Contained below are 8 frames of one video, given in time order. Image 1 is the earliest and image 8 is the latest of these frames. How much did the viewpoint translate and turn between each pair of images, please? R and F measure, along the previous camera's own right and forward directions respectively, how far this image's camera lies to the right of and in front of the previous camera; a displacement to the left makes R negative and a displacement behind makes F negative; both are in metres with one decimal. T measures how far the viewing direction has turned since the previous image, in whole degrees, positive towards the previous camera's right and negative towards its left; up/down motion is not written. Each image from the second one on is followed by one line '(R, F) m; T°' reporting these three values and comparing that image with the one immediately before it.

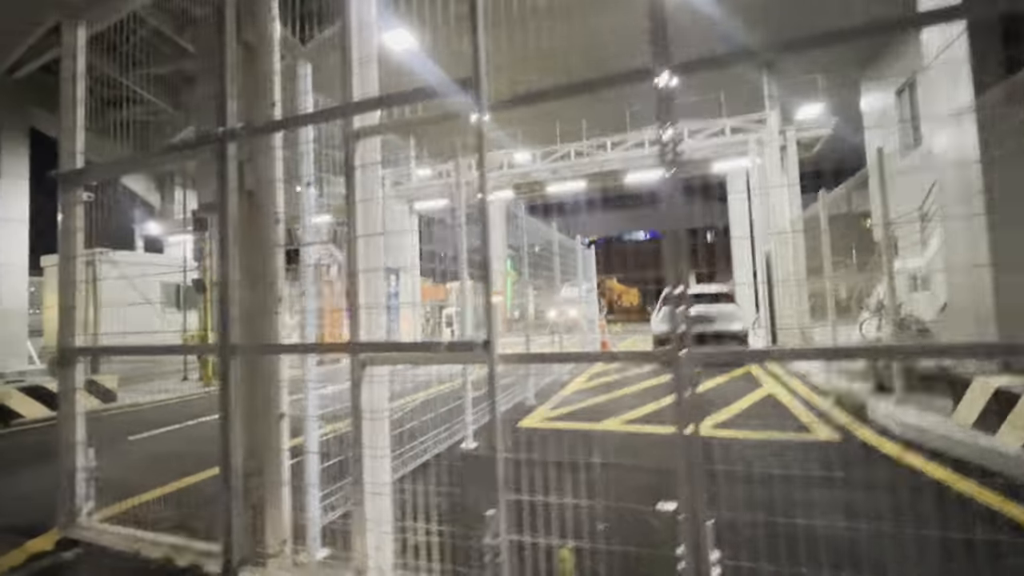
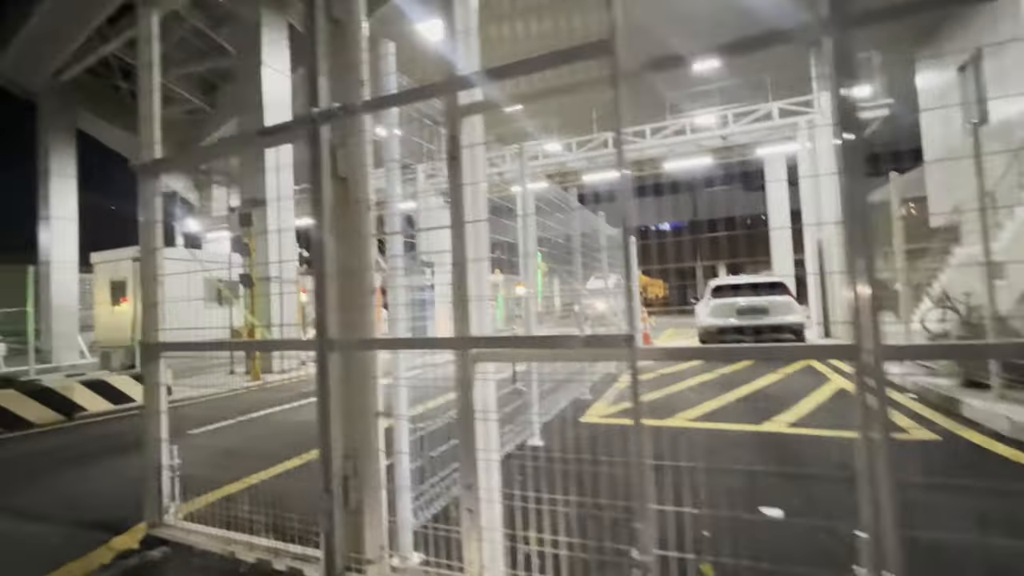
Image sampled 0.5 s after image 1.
(-0.3, +0.1) m; -3°
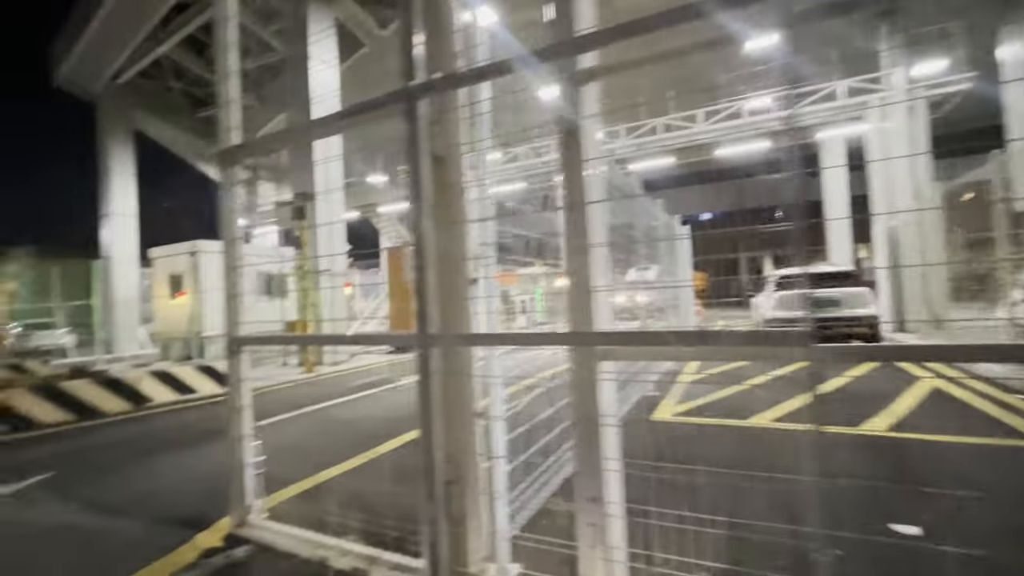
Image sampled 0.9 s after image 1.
(-0.3, +0.2) m; -4°
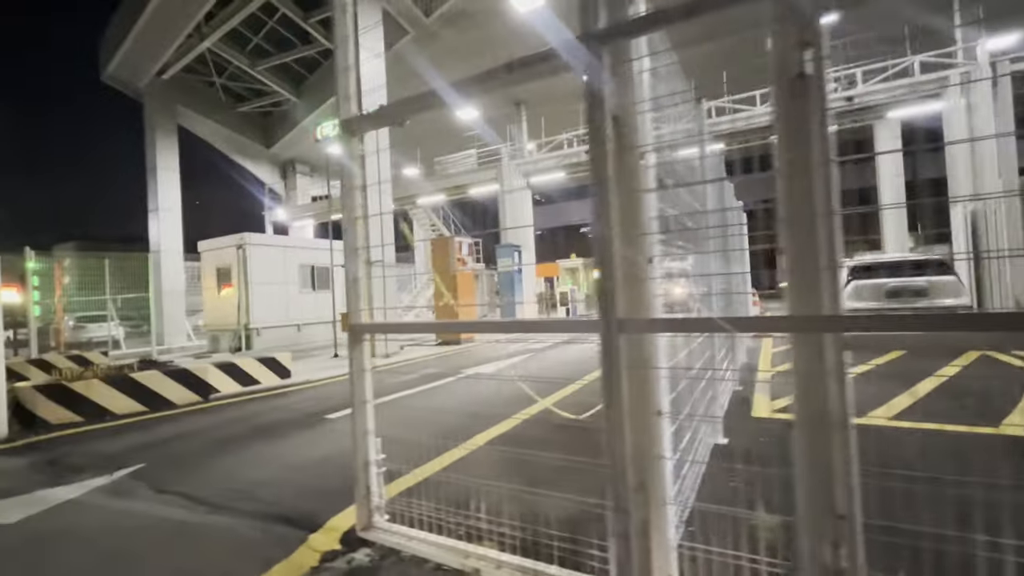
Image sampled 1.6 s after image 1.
(-0.5, +0.2) m; -3°
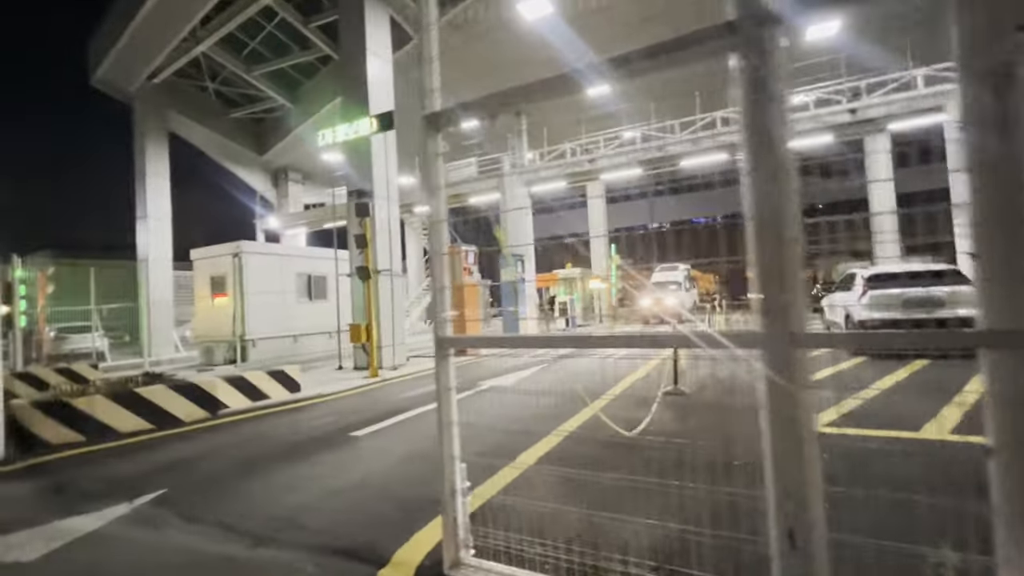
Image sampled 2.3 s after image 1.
(-0.5, +0.2) m; +2°
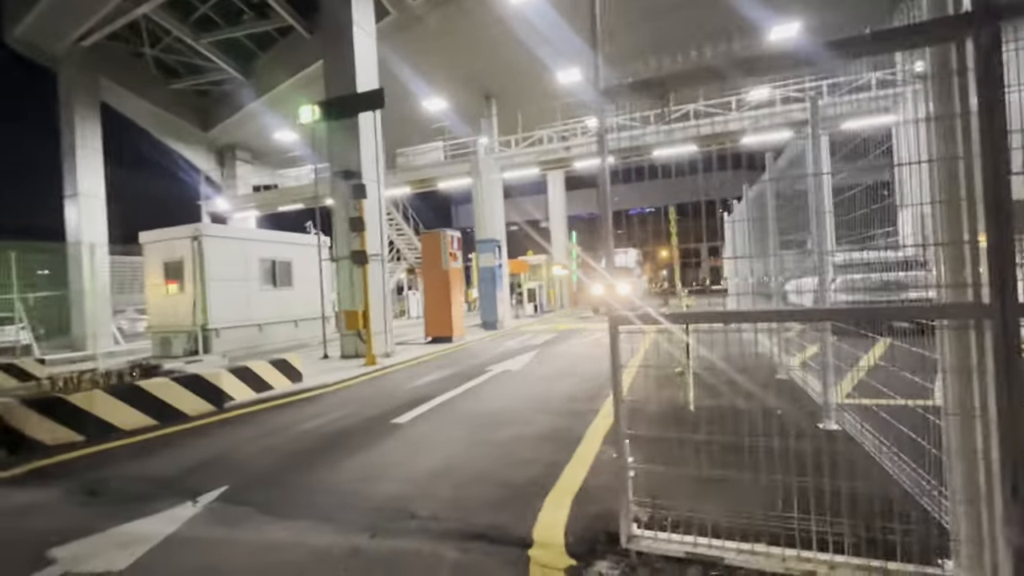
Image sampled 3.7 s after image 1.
(-1.0, +0.1) m; +7°
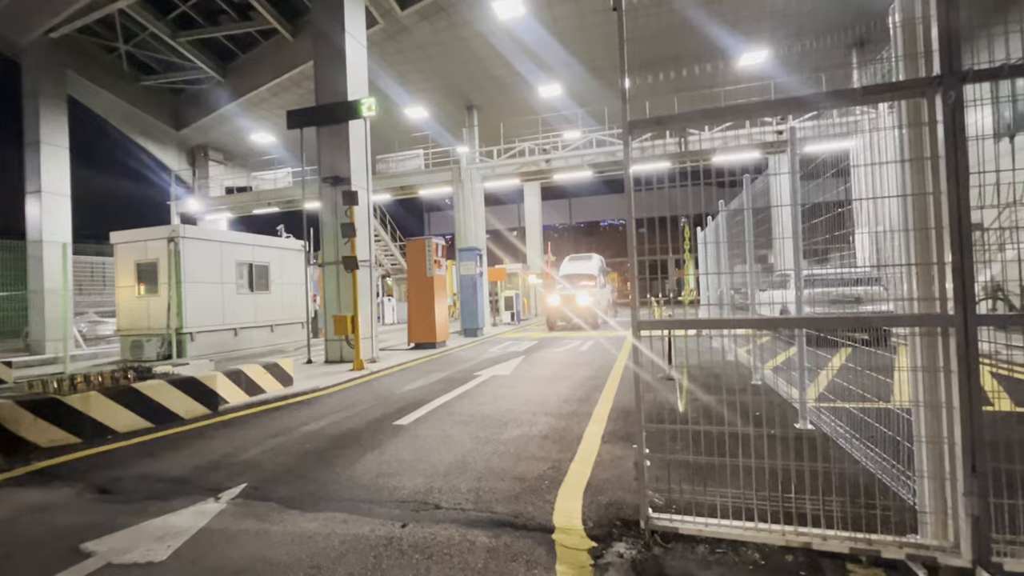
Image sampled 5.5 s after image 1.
(-0.3, -0.2) m; +4°
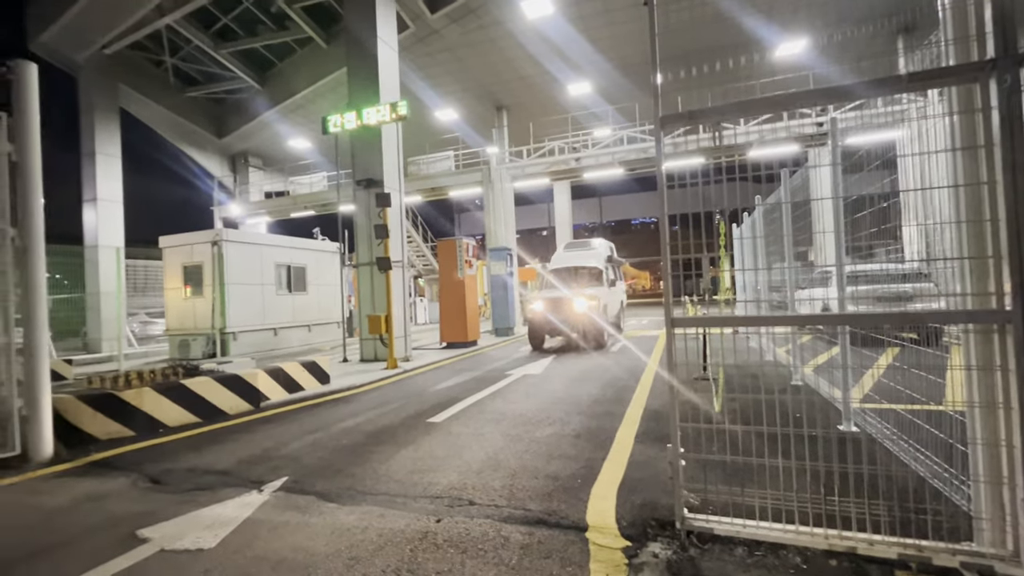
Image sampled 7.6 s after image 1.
(0.0, 0.0) m; -3°
